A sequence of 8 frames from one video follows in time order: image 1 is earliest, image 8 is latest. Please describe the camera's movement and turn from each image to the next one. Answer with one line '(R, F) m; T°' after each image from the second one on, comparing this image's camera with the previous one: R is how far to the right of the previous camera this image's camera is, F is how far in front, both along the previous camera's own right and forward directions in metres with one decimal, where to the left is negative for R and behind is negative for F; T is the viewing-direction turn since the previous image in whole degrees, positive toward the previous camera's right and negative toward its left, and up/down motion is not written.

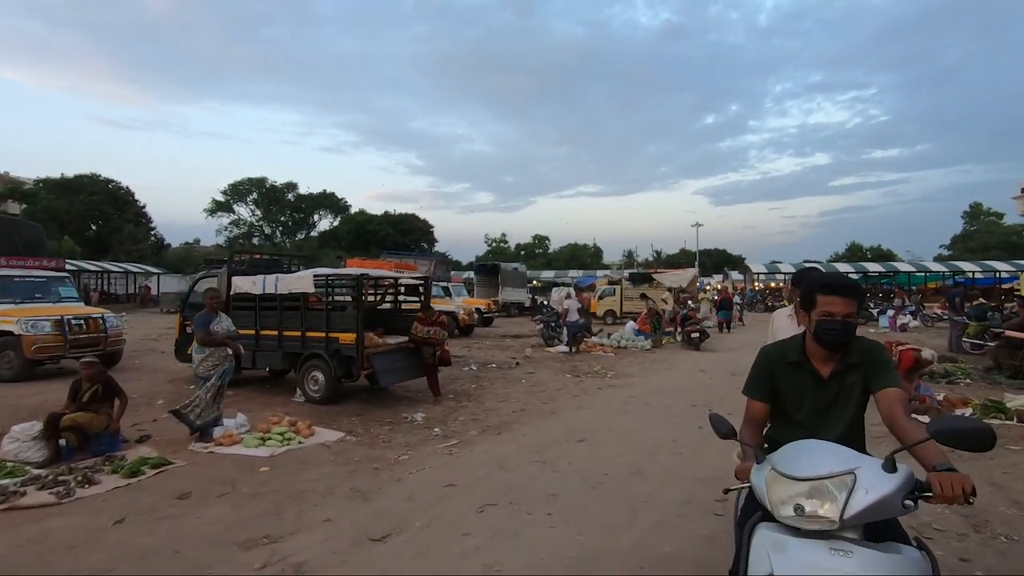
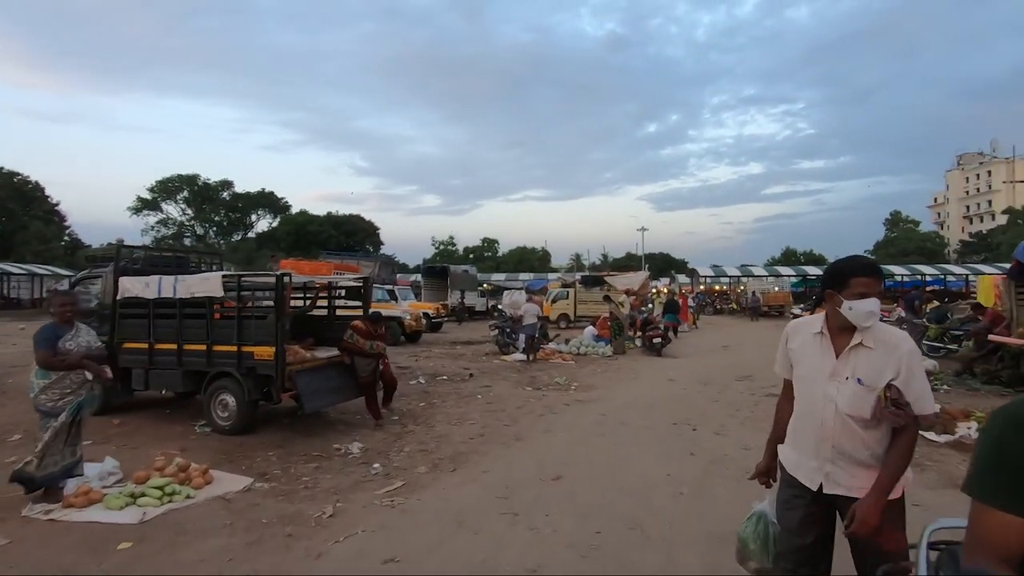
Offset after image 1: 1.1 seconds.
(-0.1, +1.4) m; +6°
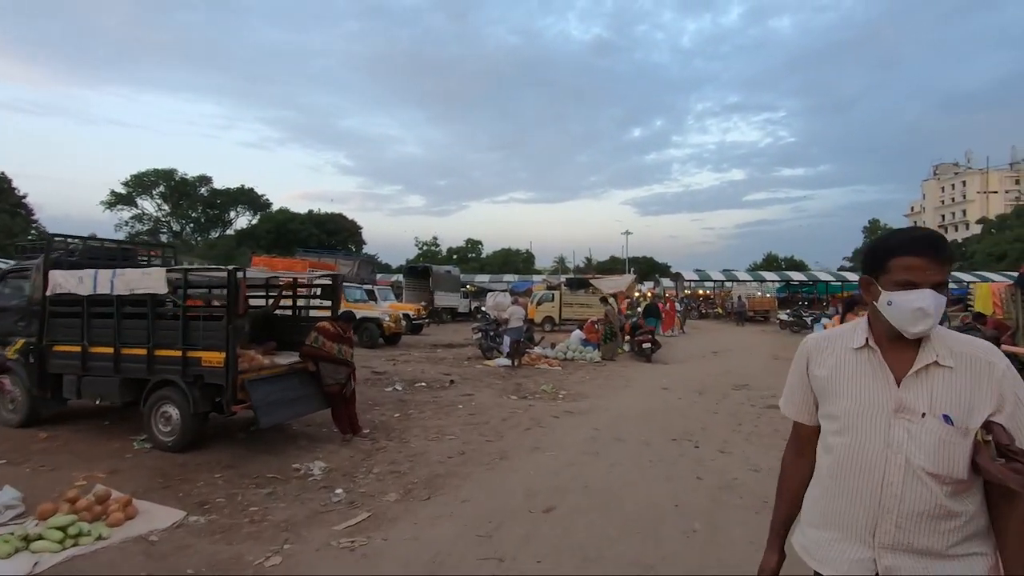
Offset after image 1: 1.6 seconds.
(0.0, +0.8) m; +2°
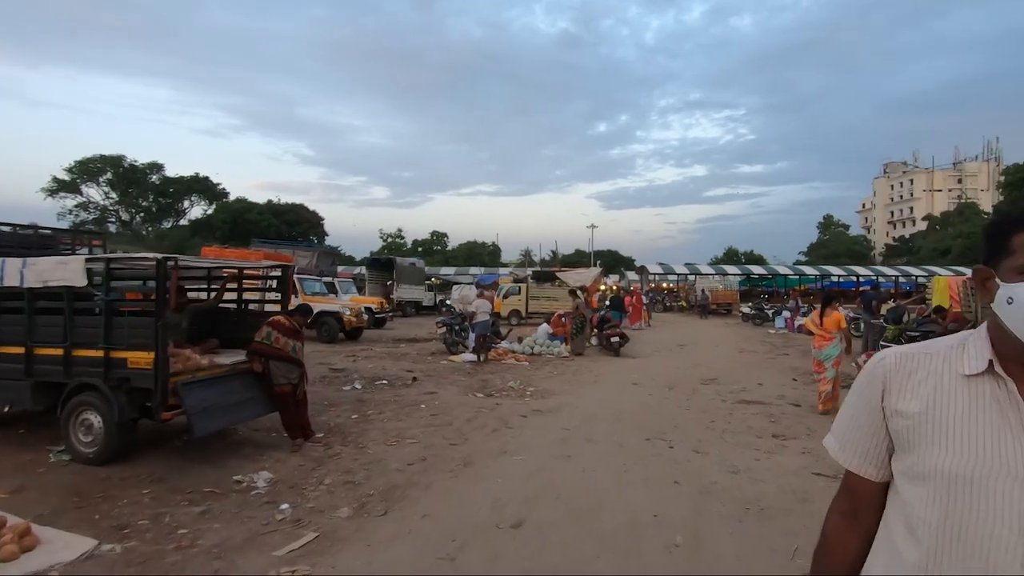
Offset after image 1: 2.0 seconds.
(0.0, +0.5) m; +4°
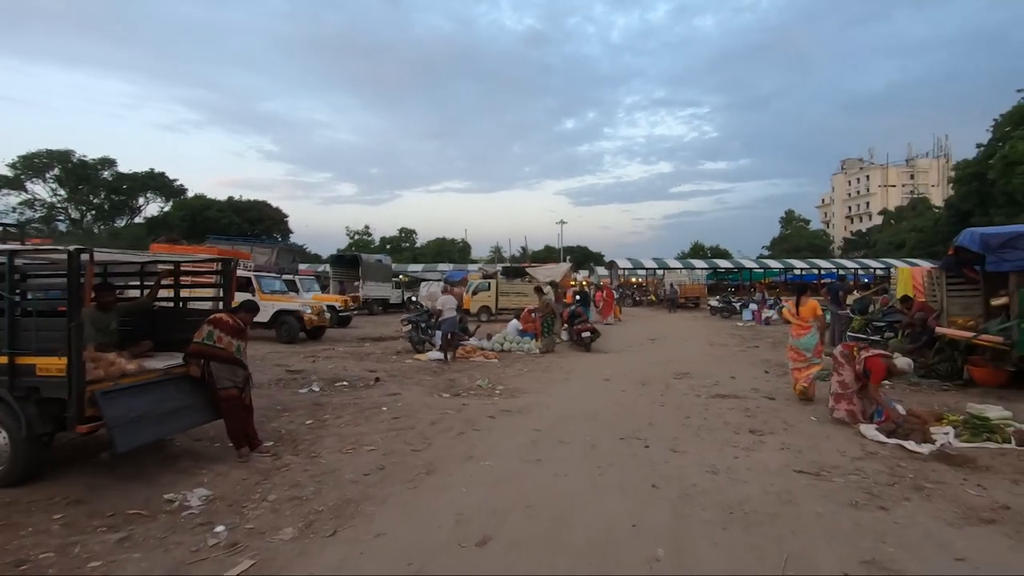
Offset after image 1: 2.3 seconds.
(+0.1, +0.5) m; +3°
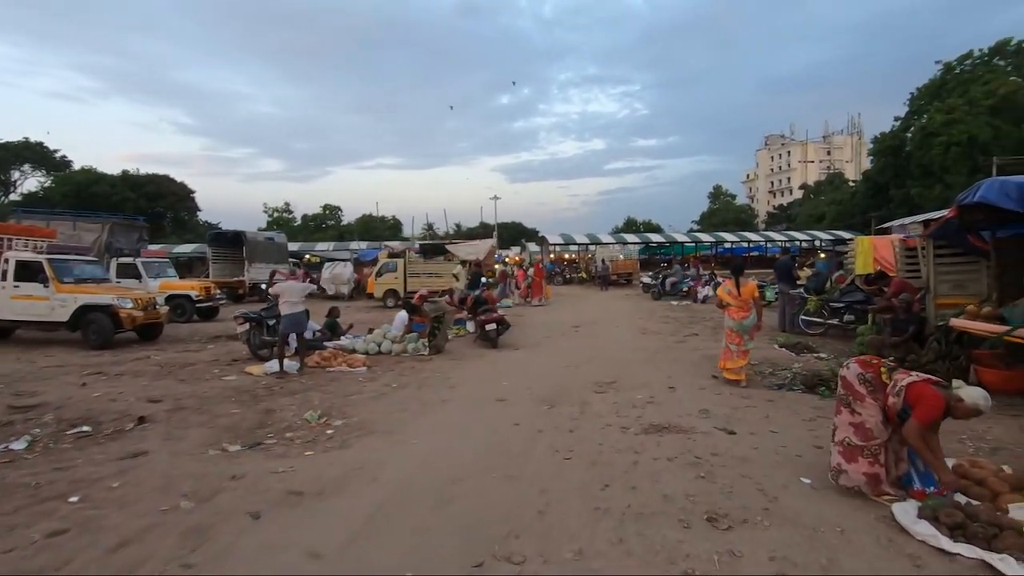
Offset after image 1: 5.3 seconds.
(+1.3, +3.5) m; +7°
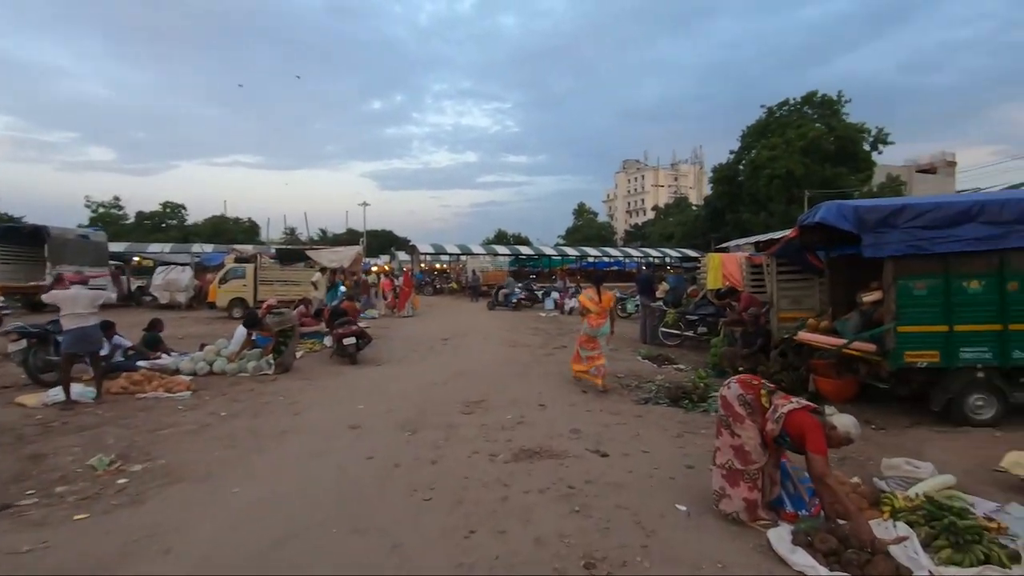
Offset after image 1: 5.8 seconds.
(+0.1, +0.7) m; +14°
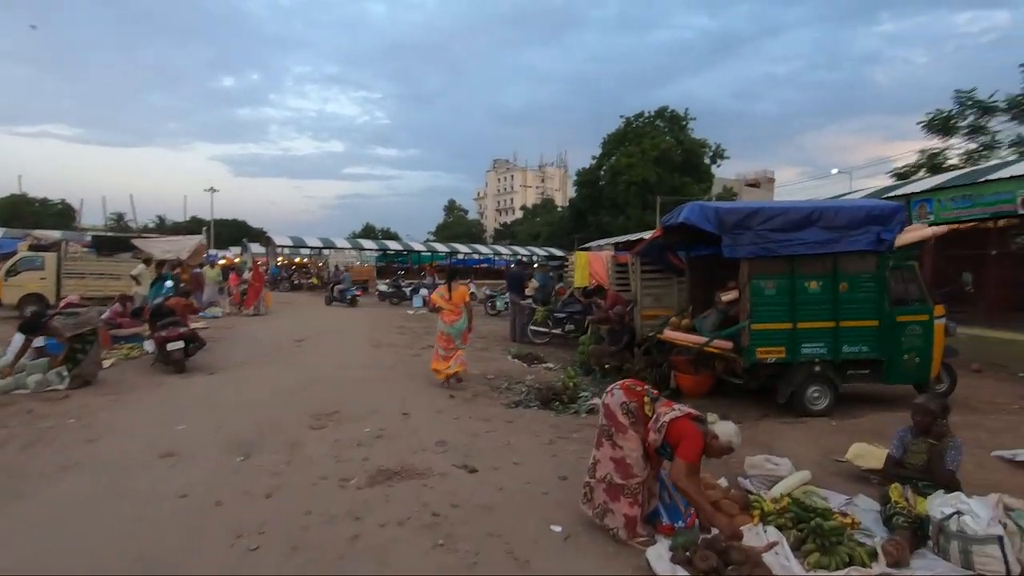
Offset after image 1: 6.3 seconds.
(+0.1, +0.6) m; +14°
